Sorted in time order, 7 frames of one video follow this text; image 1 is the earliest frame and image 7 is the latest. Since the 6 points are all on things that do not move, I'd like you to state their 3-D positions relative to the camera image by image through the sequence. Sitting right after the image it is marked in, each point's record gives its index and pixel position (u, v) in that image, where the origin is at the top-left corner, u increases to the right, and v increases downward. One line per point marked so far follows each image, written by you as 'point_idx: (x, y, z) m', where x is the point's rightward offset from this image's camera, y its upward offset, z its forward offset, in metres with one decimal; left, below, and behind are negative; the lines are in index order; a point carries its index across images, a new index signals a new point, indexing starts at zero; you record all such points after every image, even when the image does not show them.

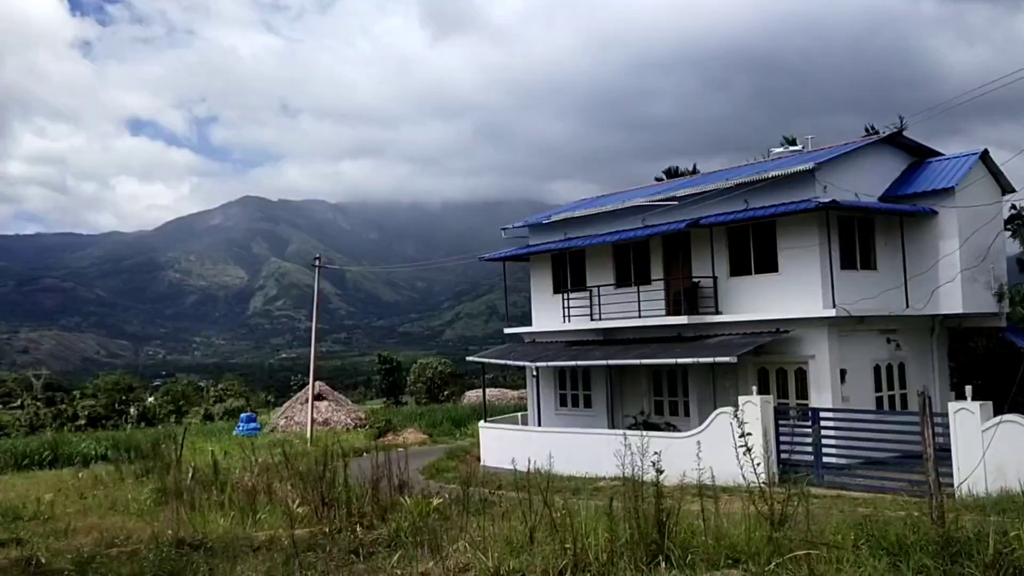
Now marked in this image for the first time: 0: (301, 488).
0: (-2.7, -3.0, +11.9) m
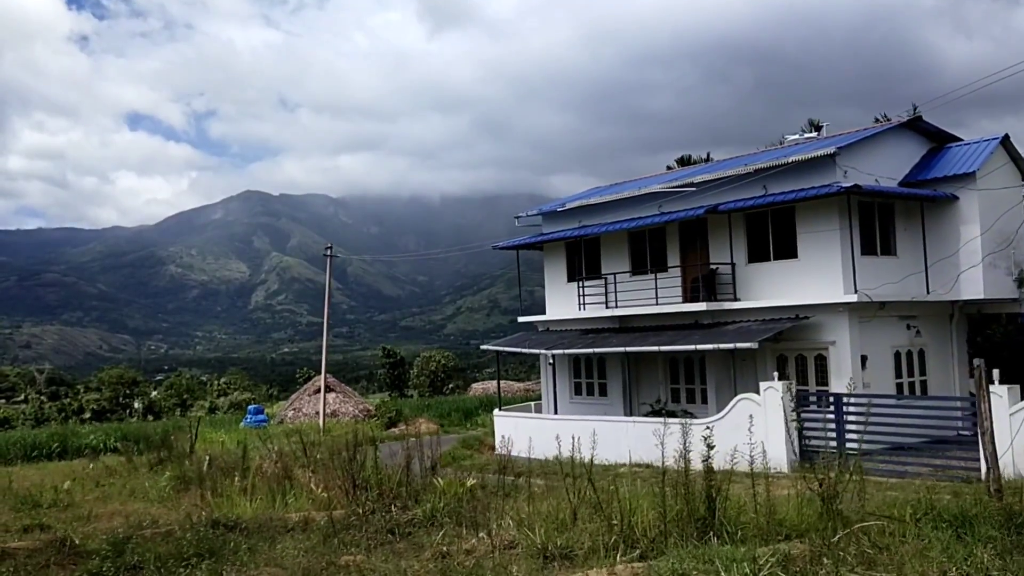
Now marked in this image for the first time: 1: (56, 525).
0: (-2.3, -2.7, +11.8) m
1: (-6.6, -3.4, +12.0) m
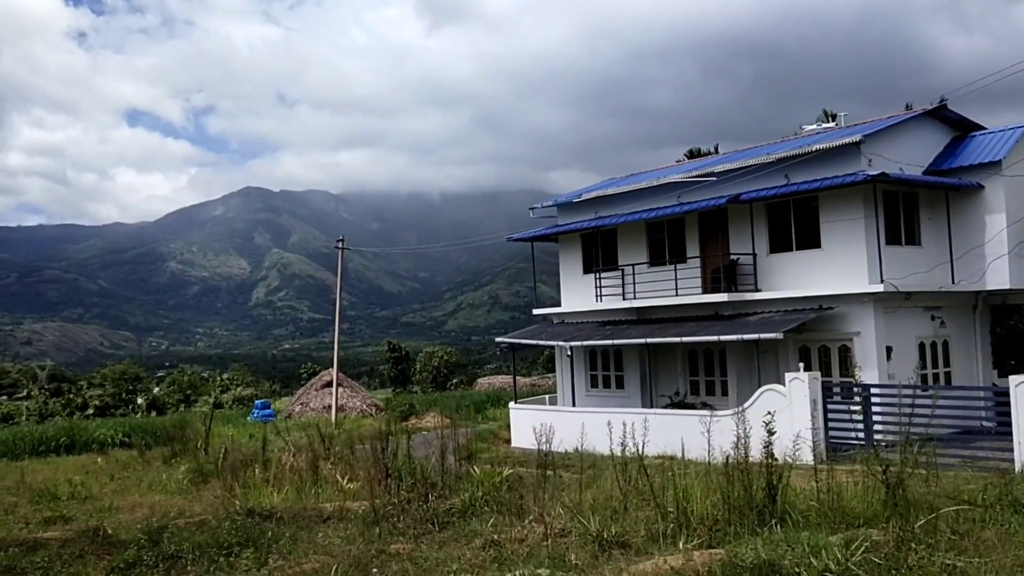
0: (-1.9, -2.6, +11.7) m
1: (-6.1, -3.2, +11.8) m
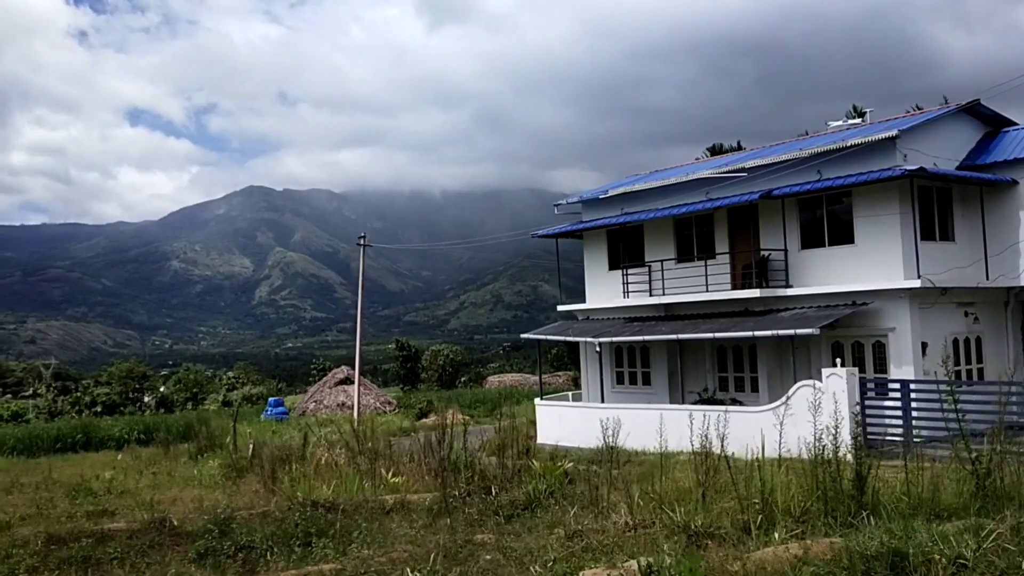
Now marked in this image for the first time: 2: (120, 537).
0: (-1.2, -2.5, +11.7) m
1: (-5.5, -3.1, +11.8) m
2: (-3.7, -2.4, +7.9) m
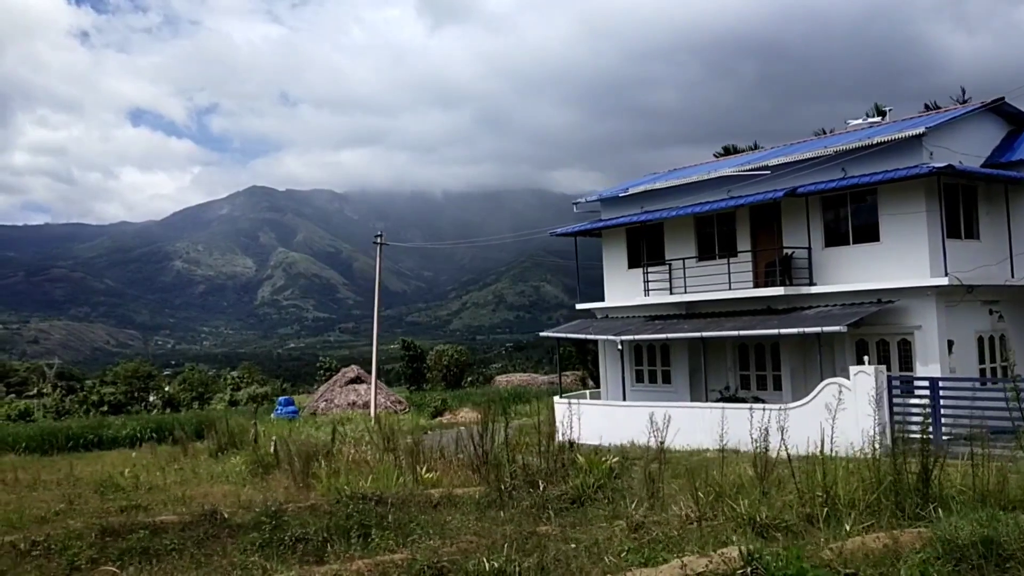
0: (-0.7, -2.4, +11.7) m
1: (-5.0, -3.1, +11.8) m
2: (-3.2, -2.3, +8.0) m
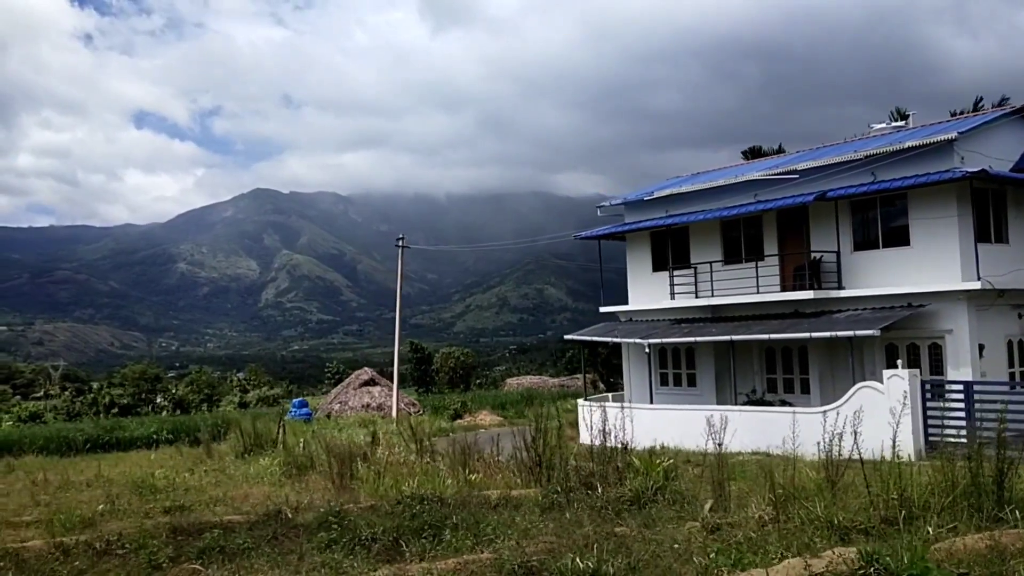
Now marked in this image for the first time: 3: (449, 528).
0: (-0.1, -2.5, +11.8) m
1: (-4.4, -3.1, +12.0) m
2: (-2.6, -2.3, +8.1) m
3: (-0.7, -2.2, +7.6) m
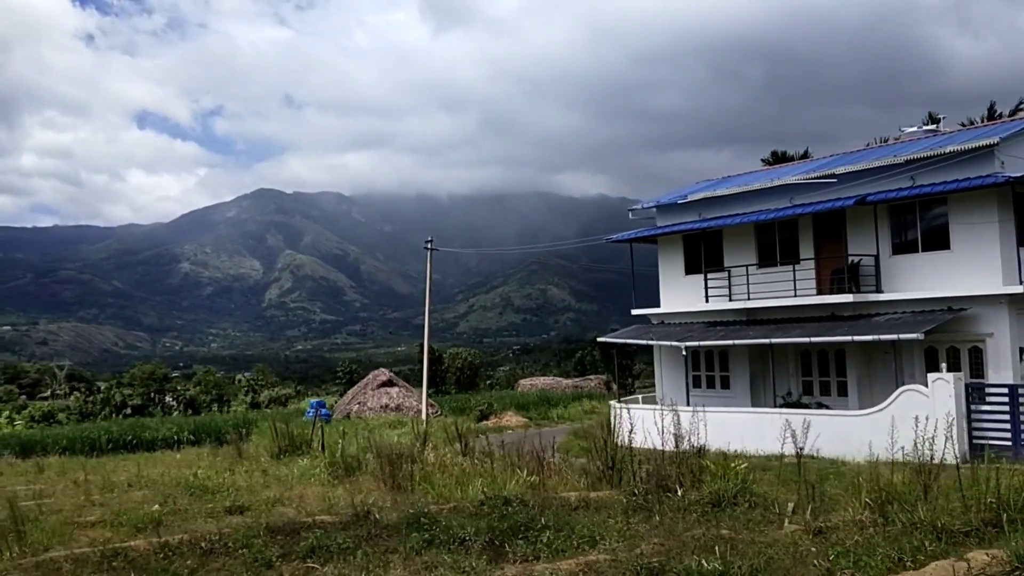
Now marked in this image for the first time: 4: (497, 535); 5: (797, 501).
0: (+0.8, -2.5, +11.9) m
1: (-3.5, -3.2, +12.2) m
2: (-1.7, -2.4, +8.3) m
3: (+0.2, -2.2, +7.8) m
4: (-0.1, -2.3, +7.7) m
5: (+2.5, -2.0, +7.7) m
